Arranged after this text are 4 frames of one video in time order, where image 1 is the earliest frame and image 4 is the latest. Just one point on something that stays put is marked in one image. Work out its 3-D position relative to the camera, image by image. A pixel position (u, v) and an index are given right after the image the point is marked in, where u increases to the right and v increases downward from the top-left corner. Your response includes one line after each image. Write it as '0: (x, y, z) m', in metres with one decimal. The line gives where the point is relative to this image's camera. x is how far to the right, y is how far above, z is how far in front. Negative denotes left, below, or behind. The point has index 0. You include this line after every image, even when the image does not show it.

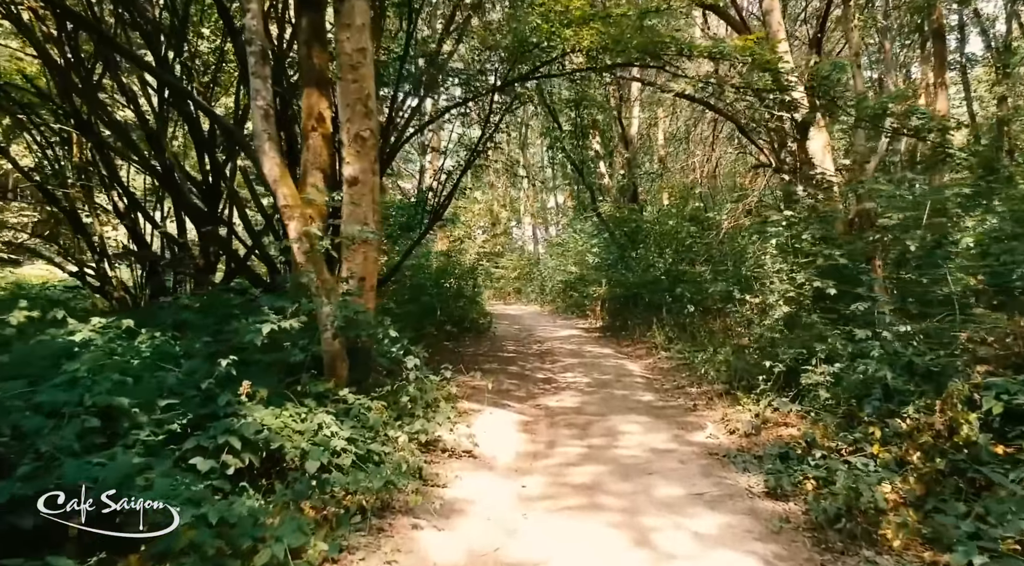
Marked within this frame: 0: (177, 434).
0: (-1.9, -0.9, +3.6) m
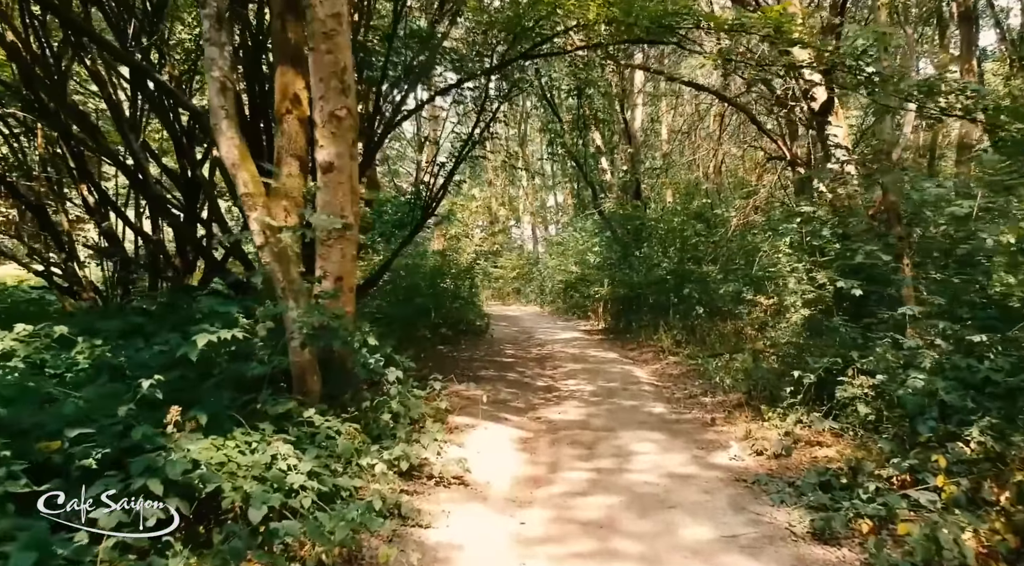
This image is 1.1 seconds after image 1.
0: (-1.9, -0.9, +2.9) m
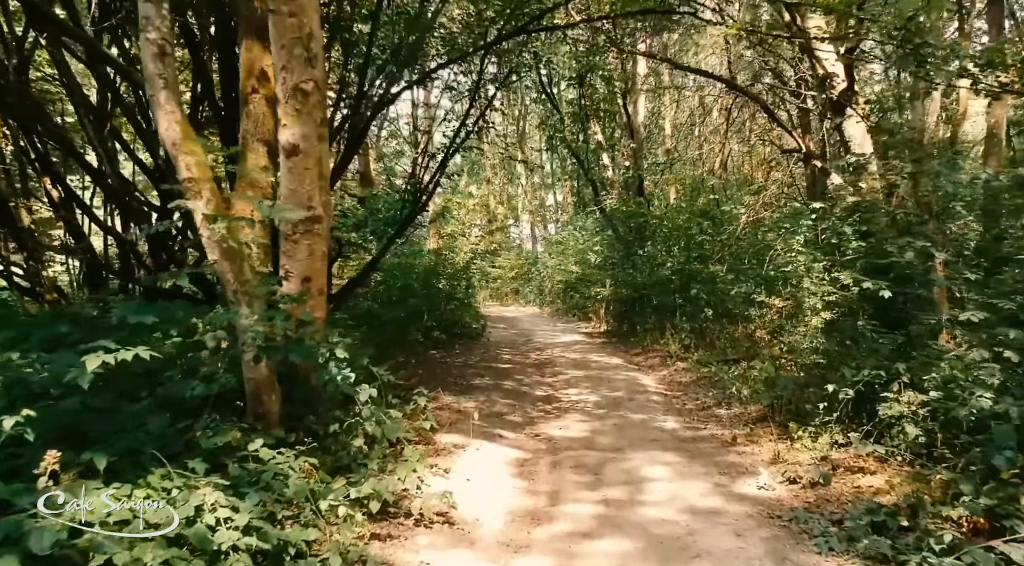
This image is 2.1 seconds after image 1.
0: (-2.0, -0.9, +2.2) m
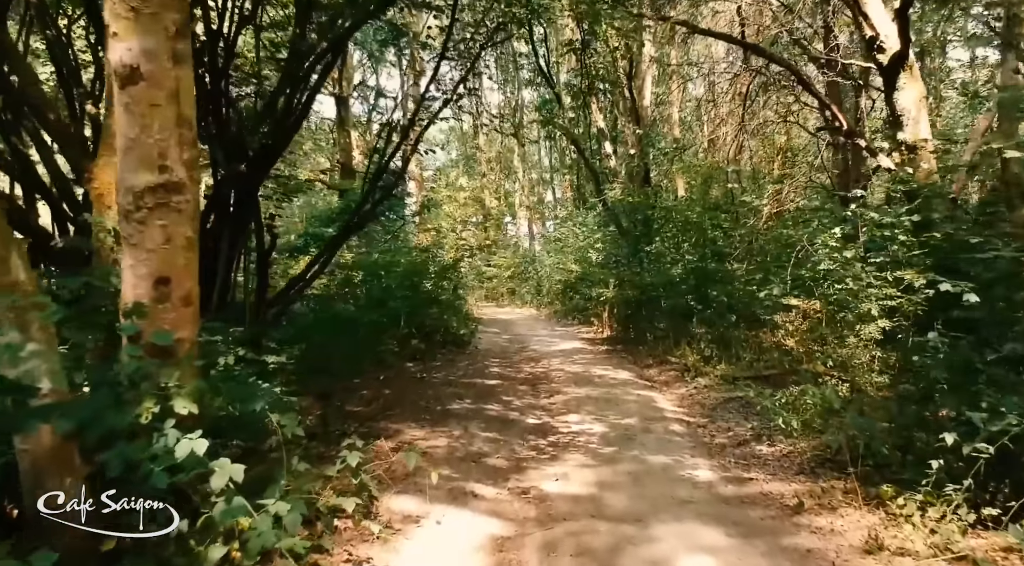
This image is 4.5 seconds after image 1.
0: (-2.1, -0.9, +0.5) m
